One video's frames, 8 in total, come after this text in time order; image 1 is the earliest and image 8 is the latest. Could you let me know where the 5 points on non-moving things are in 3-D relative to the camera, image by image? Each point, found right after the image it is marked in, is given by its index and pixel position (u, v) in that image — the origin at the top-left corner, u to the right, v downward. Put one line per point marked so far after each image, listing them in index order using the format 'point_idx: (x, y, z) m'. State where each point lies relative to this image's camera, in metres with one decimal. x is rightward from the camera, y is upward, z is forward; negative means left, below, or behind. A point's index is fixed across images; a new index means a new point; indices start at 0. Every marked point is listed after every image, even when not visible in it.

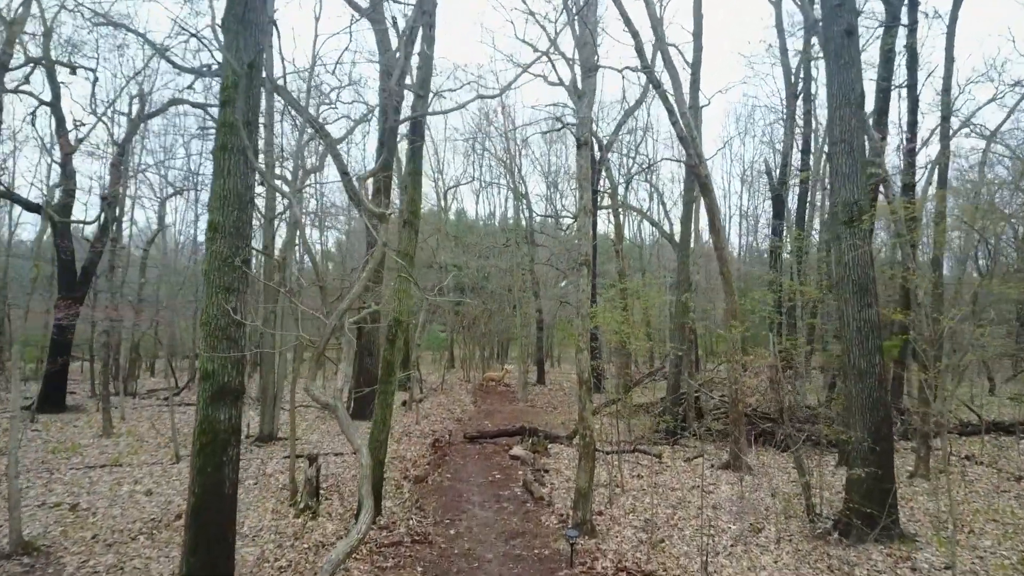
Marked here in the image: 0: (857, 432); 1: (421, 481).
0: (+4.3, -1.8, +7.5) m
1: (-1.5, -3.2, +9.9) m
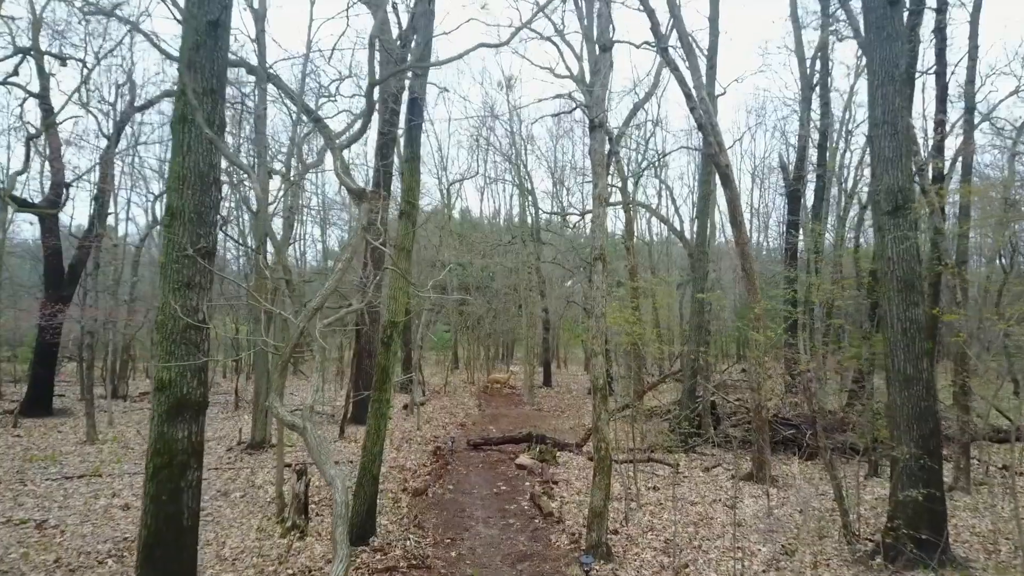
0: (+4.4, -1.8, +6.7) m
1: (-1.4, -3.2, +9.2) m
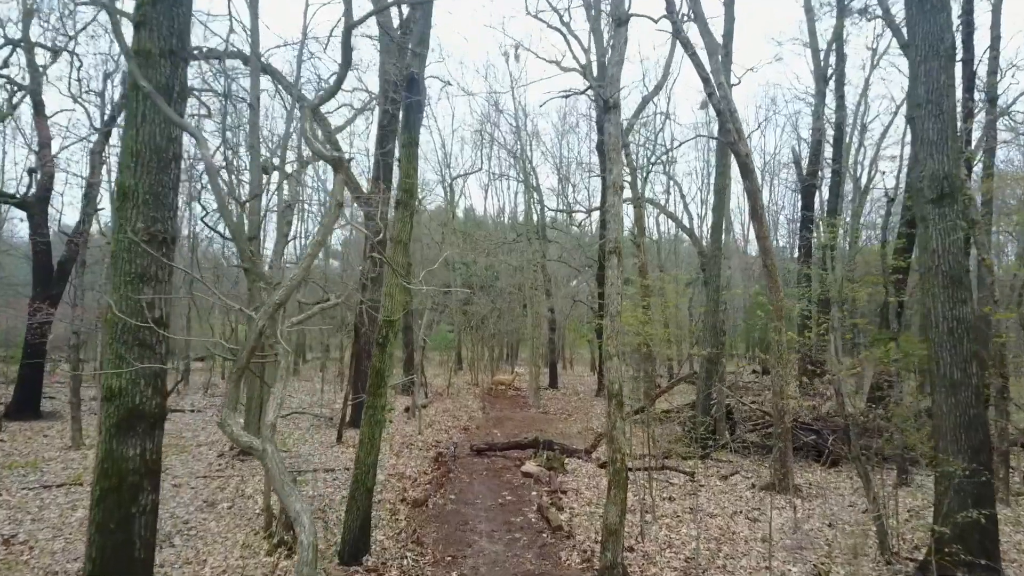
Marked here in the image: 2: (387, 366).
0: (+4.5, -1.7, +6.1) m
1: (-1.3, -3.1, +8.6) m
2: (-1.4, -0.8, +6.6) m
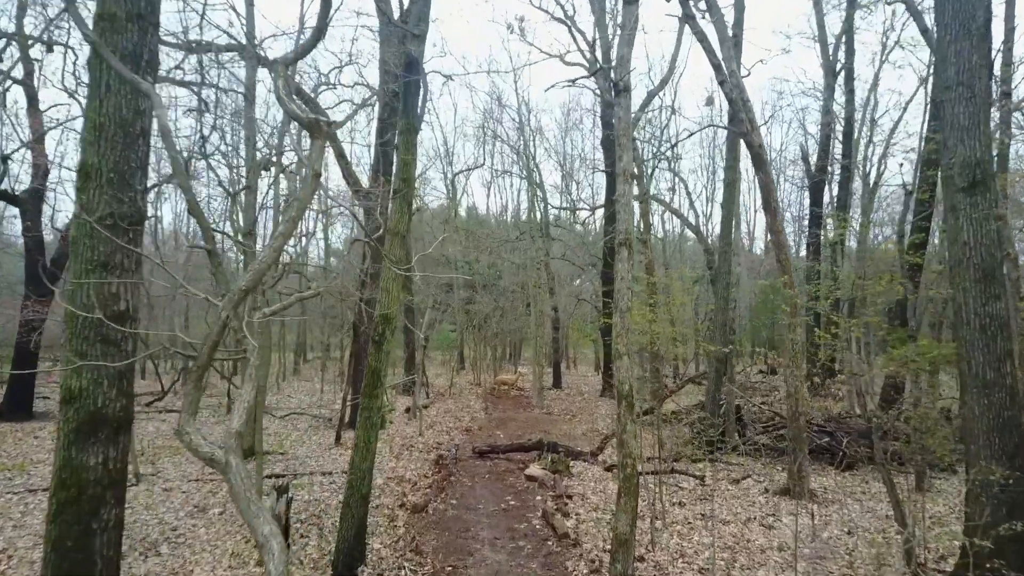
0: (+4.5, -1.7, +5.7) m
1: (-1.3, -3.1, +8.3) m
2: (-1.4, -0.8, +6.2) m
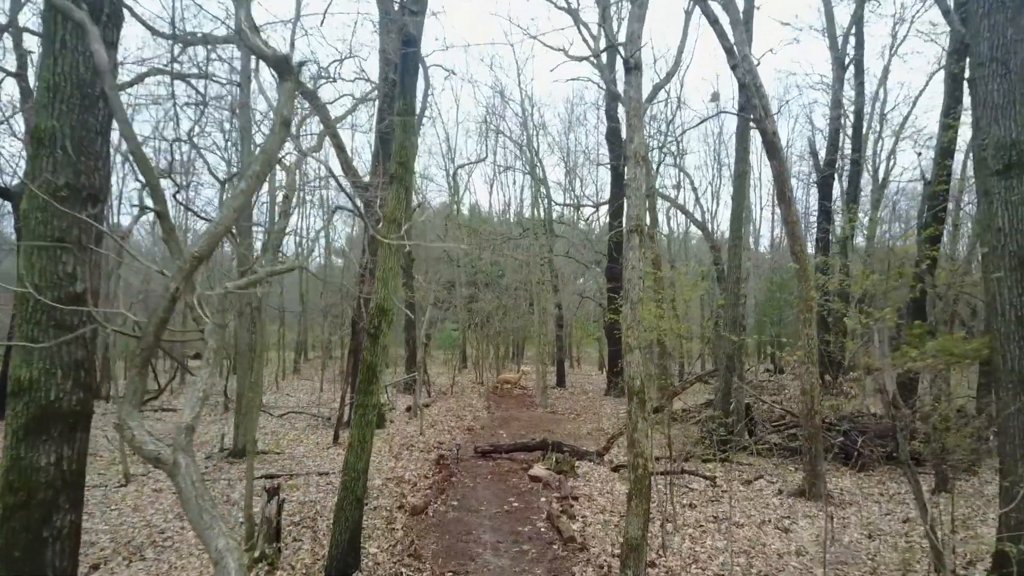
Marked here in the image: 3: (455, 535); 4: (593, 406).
0: (+4.5, -1.6, +5.4) m
1: (-1.2, -3.0, +7.9) m
2: (-1.3, -0.7, +5.9) m
3: (-0.7, -3.1, +7.5) m
4: (+2.3, -3.4, +17.1) m
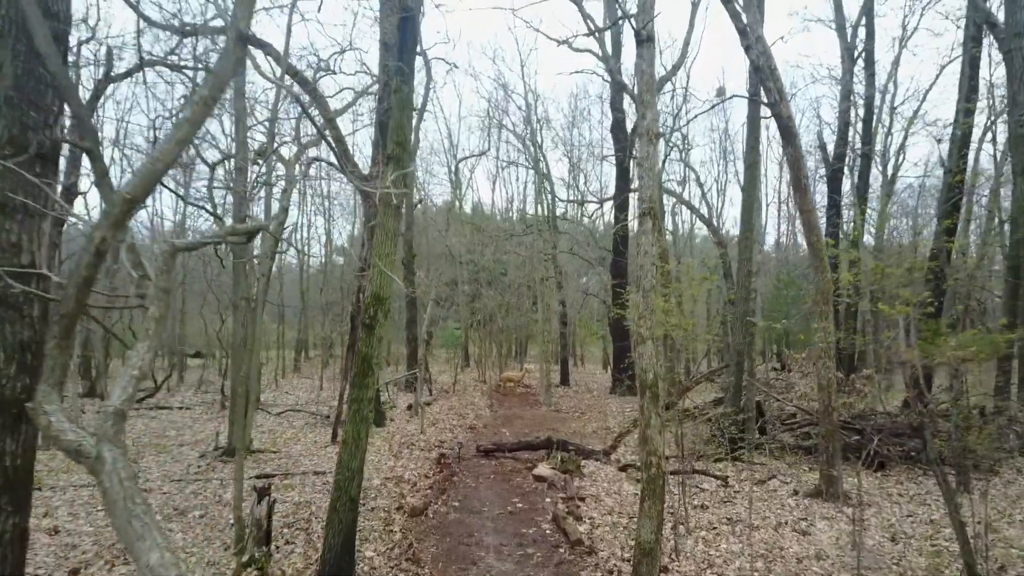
0: (+4.6, -1.5, +5.0) m
1: (-1.2, -2.9, +7.6) m
2: (-1.3, -0.6, +5.5) m
3: (-0.7, -3.0, +7.1) m
4: (+2.4, -3.2, +16.7) m
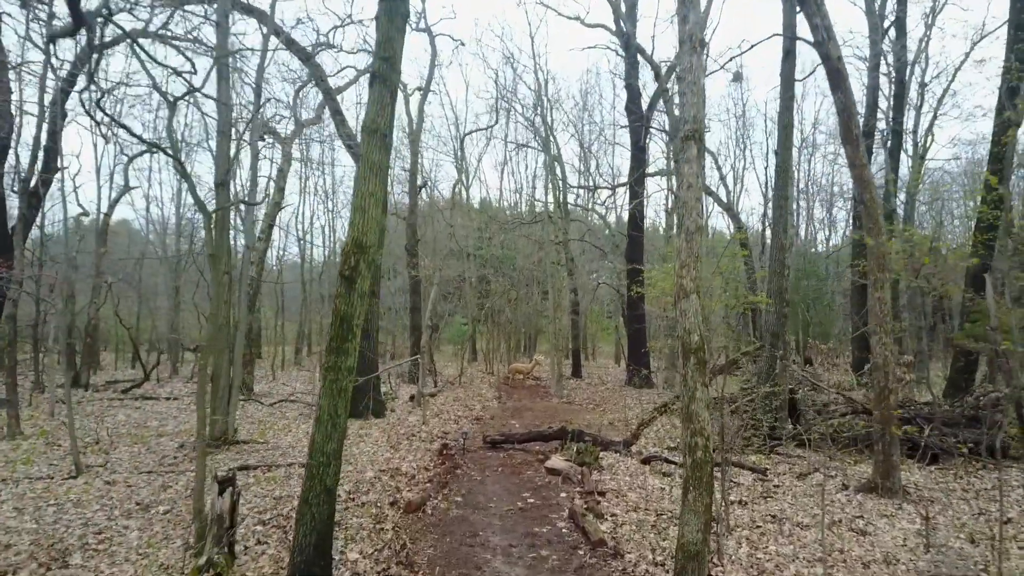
0: (+4.6, -1.0, +3.9) m
1: (-1.1, -2.5, +6.6) m
2: (-1.2, -0.2, +4.6) m
3: (-0.6, -2.6, +6.1) m
4: (+2.6, -2.8, +15.7) m
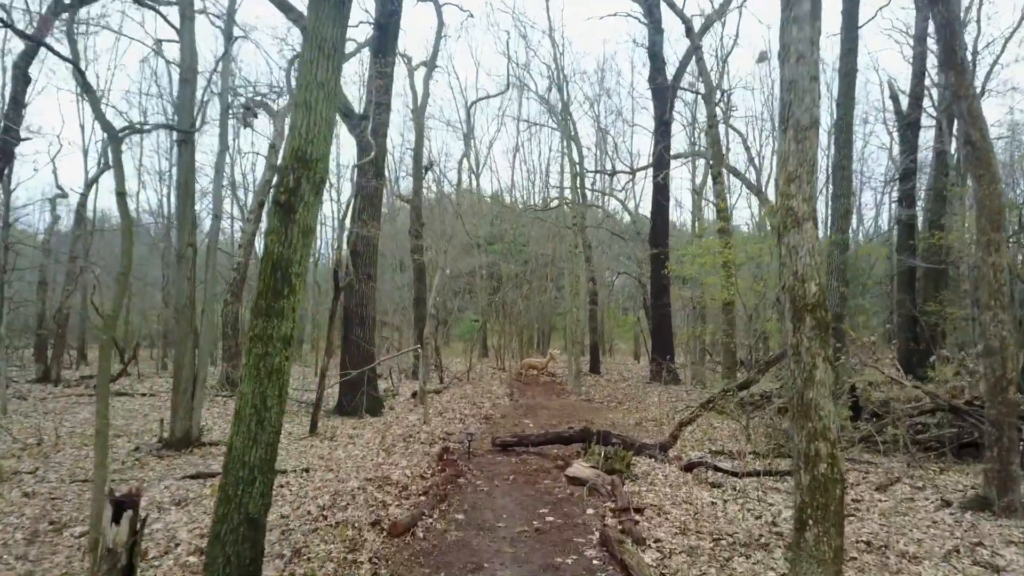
0: (+4.7, -0.7, +2.4) m
1: (-0.9, -2.1, +5.2) m
2: (-1.1, +0.2, +3.1) m
3: (-0.4, -2.2, +4.7) m
4: (+3.0, -2.5, +14.2) m
